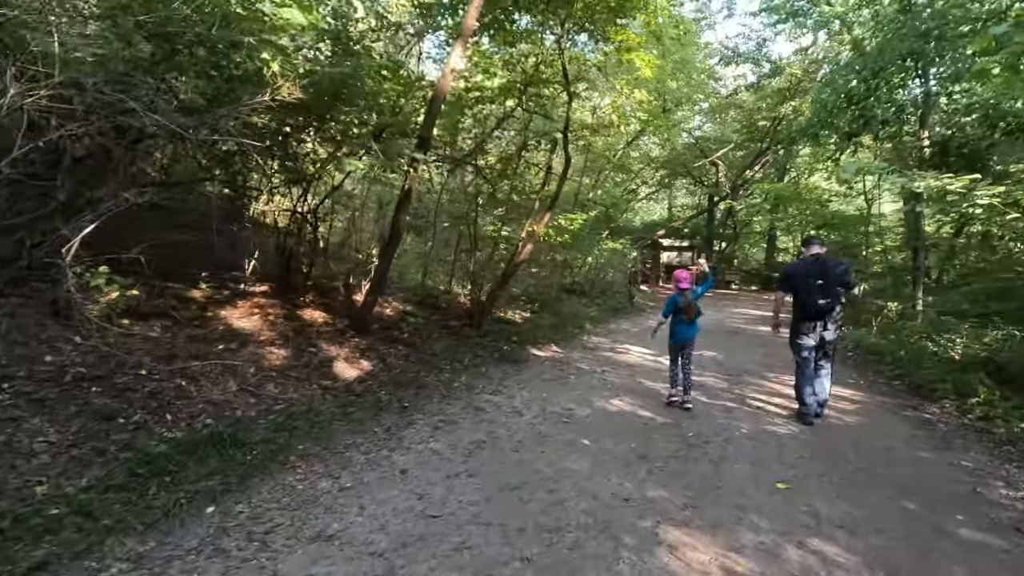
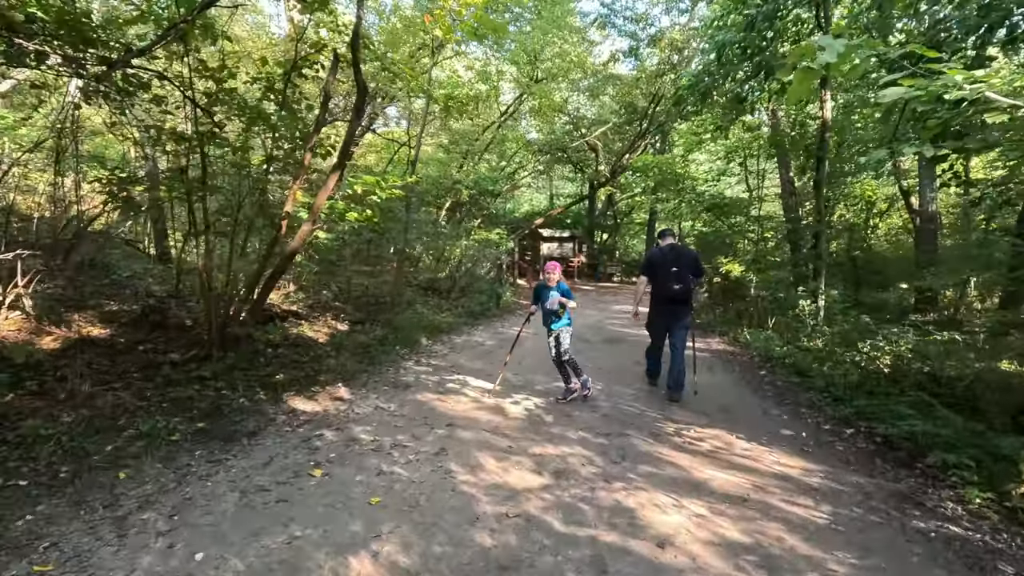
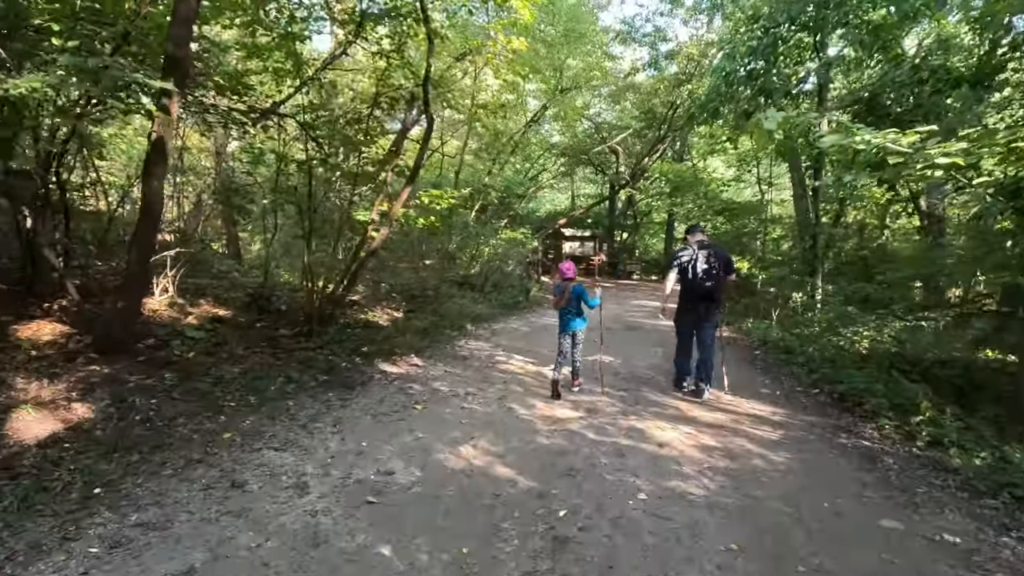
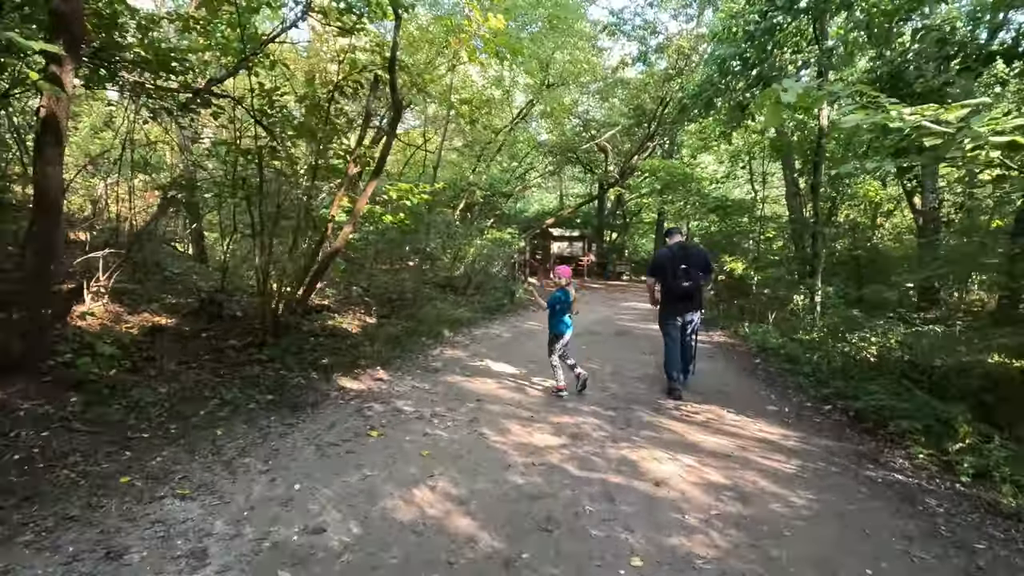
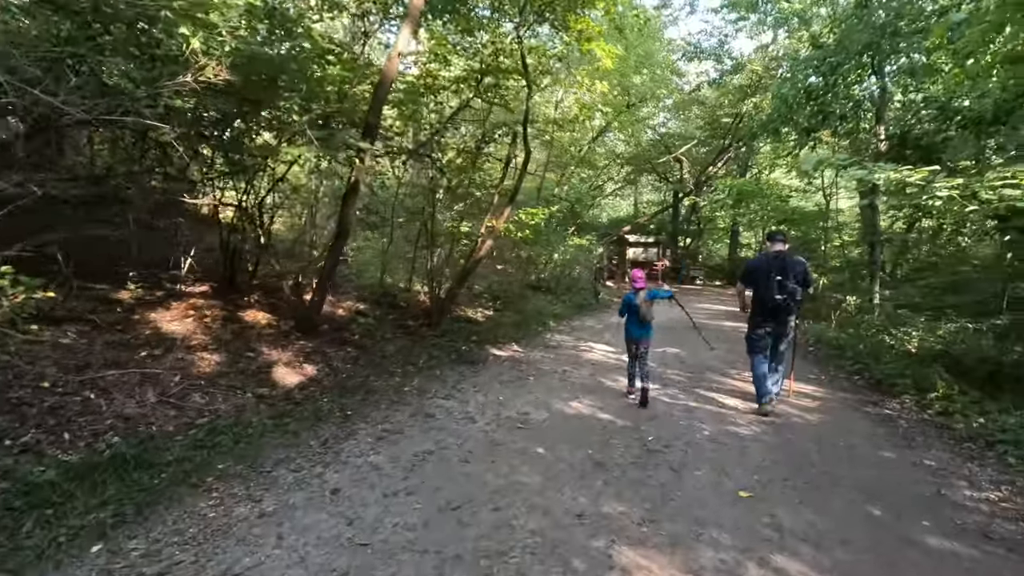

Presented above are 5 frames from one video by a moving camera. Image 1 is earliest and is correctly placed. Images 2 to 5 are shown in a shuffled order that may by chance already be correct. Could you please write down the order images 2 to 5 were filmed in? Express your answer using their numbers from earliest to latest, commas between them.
5, 3, 4, 2
